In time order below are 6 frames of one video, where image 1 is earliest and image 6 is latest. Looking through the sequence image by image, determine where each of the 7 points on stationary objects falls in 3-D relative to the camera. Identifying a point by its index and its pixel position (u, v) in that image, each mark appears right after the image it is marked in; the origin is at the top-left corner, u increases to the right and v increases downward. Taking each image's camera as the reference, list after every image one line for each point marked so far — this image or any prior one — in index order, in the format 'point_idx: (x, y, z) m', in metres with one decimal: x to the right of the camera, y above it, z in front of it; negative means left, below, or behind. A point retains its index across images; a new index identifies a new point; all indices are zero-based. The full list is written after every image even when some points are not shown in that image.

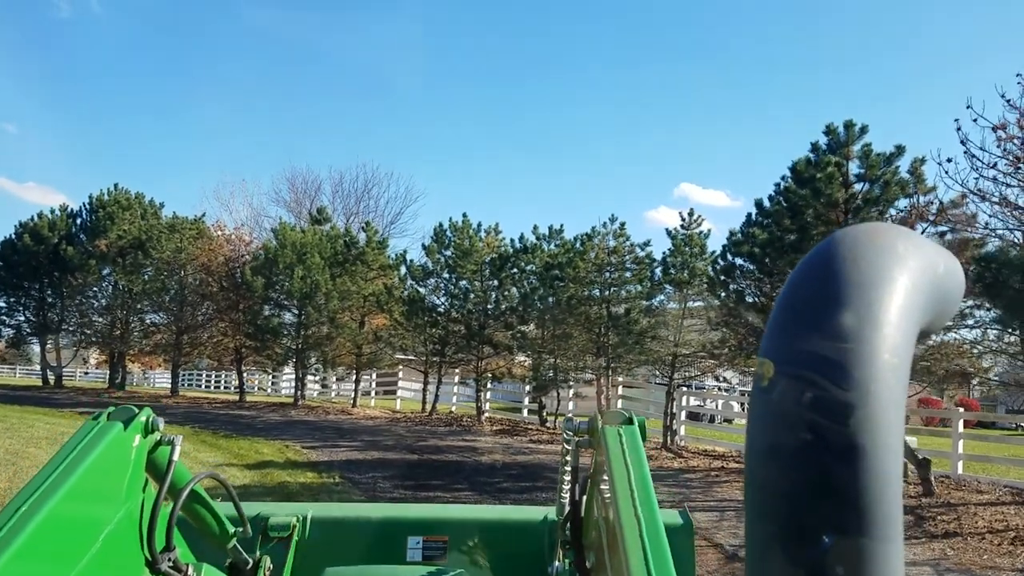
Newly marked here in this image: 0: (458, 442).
0: (-0.9, -2.6, +14.8) m
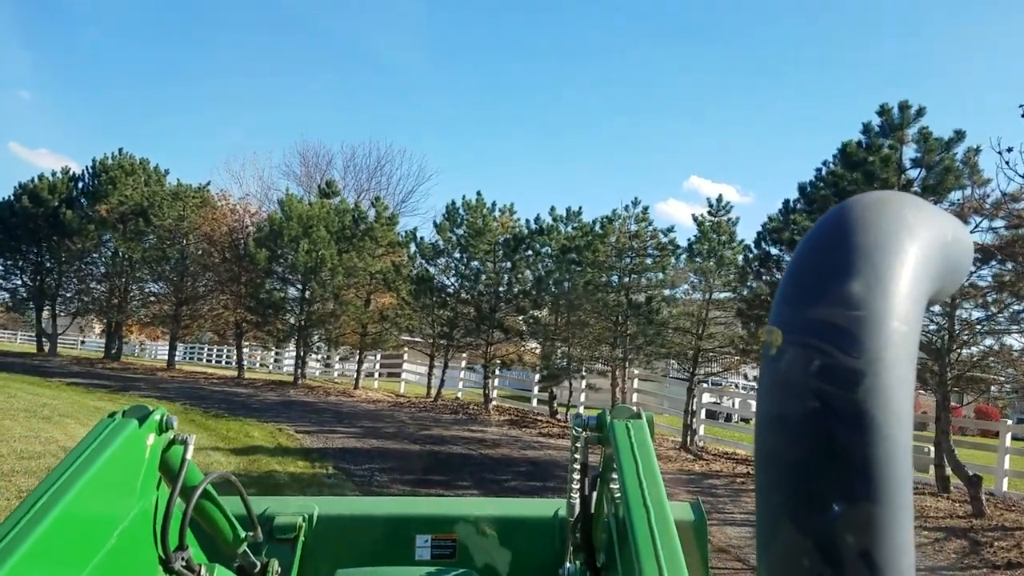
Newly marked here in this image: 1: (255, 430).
0: (-0.8, -2.3, +13.9) m
1: (-3.5, -1.9, +11.9) m
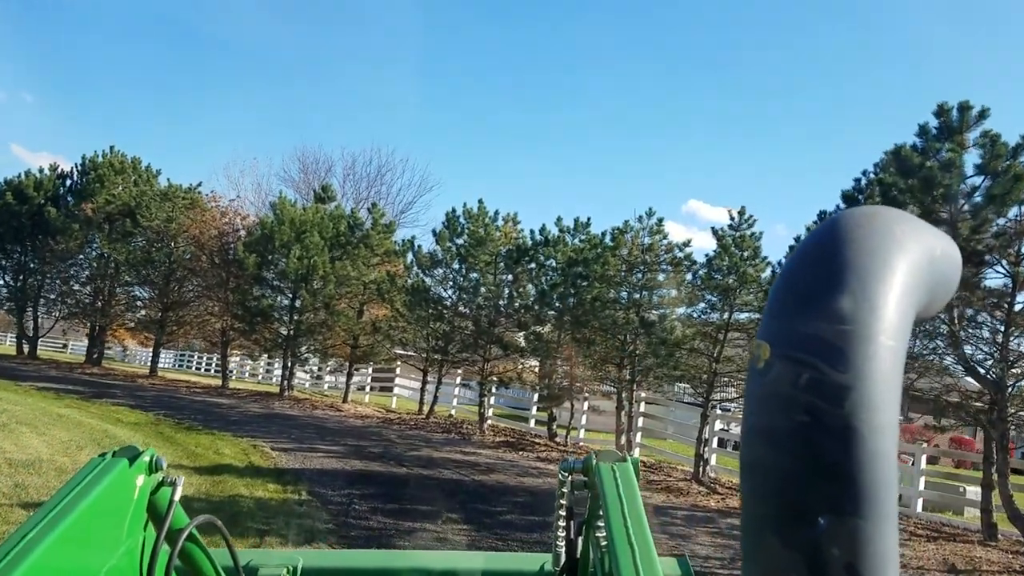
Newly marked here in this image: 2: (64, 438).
0: (-0.8, -2.4, +12.9) m
1: (-3.5, -2.0, +10.8) m
2: (-5.4, -1.8, +10.6) m
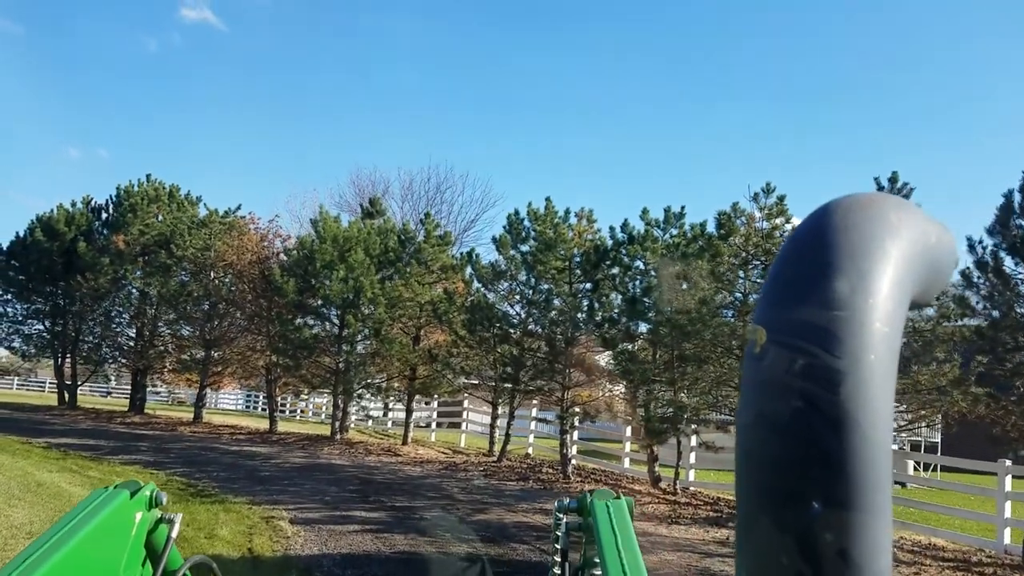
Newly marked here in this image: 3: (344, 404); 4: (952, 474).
0: (+0.3, -2.6, +9.9) m
1: (-2.6, -2.2, +8.1) m
2: (-4.6, -2.1, +8.1) m
3: (-3.5, -2.4, +18.3) m
4: (+8.6, -3.6, +17.1) m
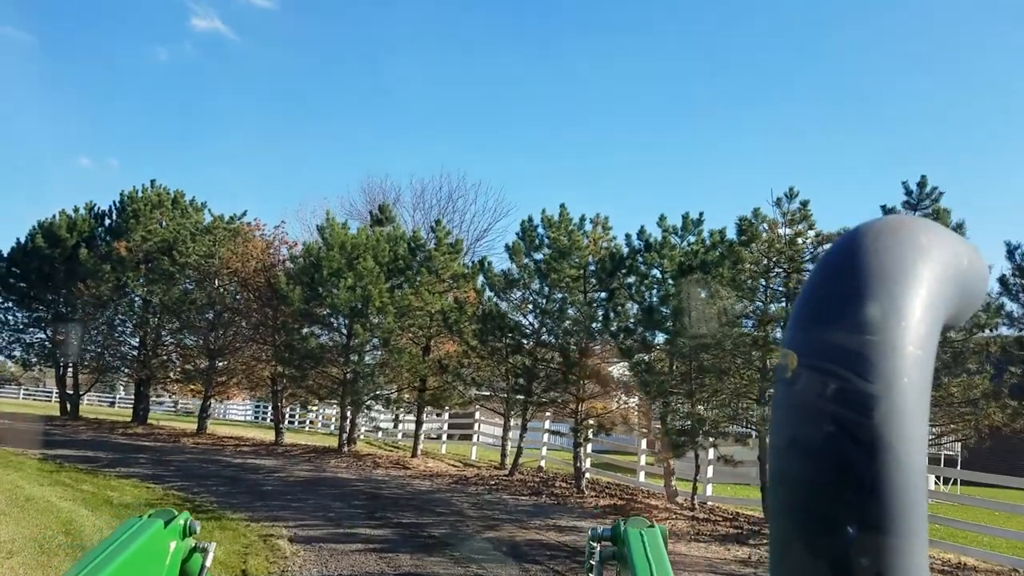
0: (+0.4, -2.6, +9.4) m
1: (-2.5, -2.2, +7.6) m
2: (-4.4, -2.2, +7.6) m
3: (-3.3, -2.6, +17.8) m
4: (+8.8, -3.8, +16.5) m
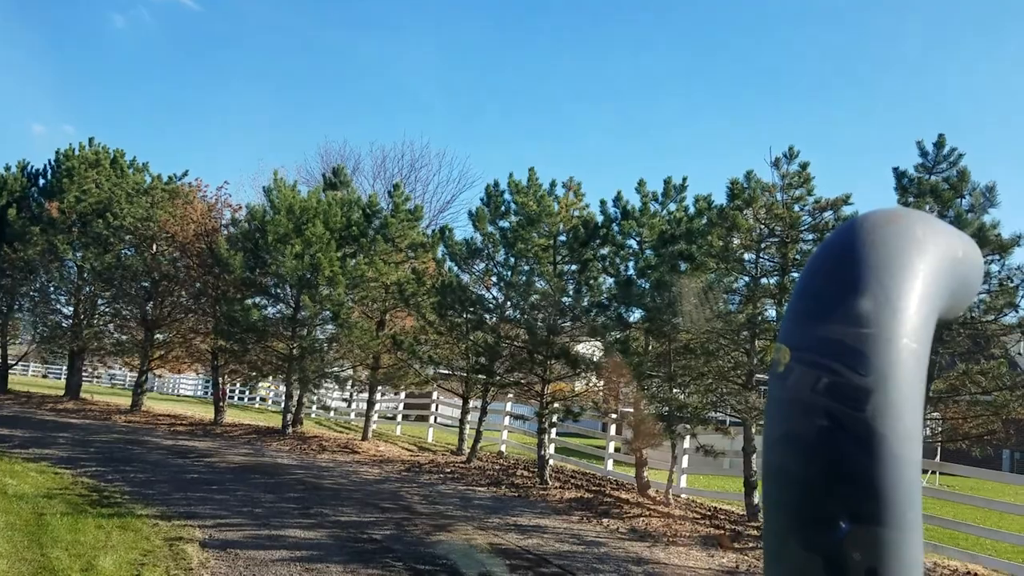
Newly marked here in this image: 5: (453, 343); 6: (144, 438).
0: (0.0, -2.3, +8.3) m
1: (-2.9, -1.9, +6.3) m
2: (-4.8, -1.8, +6.3) m
3: (-4.0, -2.0, +16.5) m
4: (+8.1, -3.5, +15.7) m
5: (-0.9, -0.9, +13.8) m
6: (-6.1, -2.5, +14.6) m
